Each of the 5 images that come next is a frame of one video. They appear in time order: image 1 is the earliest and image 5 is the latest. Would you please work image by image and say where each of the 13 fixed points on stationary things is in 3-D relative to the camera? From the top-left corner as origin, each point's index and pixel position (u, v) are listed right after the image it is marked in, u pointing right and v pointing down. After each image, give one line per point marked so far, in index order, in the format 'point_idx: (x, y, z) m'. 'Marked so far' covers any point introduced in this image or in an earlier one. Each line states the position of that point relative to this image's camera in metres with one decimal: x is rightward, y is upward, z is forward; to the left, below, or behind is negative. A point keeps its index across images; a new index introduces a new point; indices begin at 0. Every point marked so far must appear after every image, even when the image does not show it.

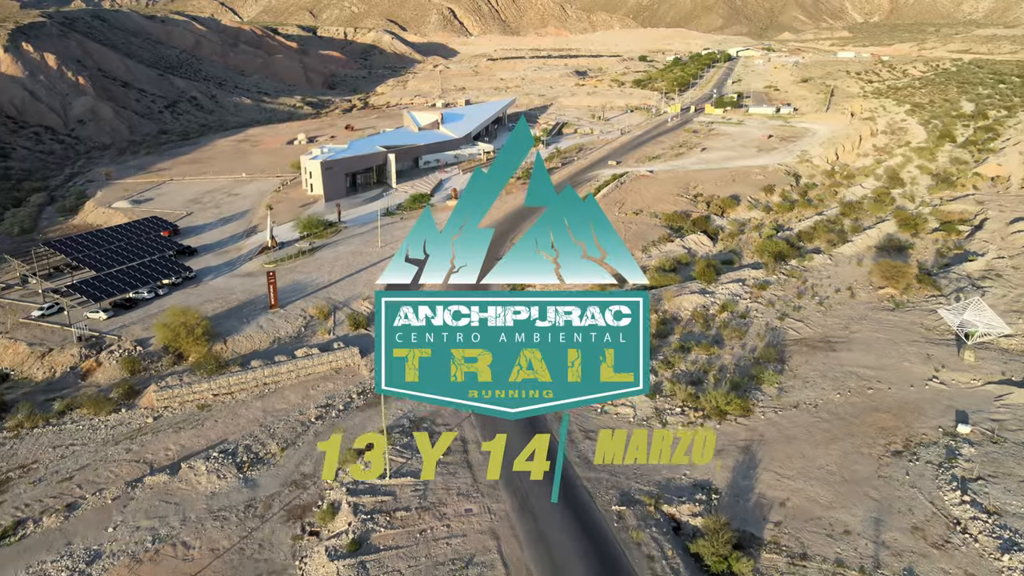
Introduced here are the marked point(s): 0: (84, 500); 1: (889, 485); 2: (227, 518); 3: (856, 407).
0: (-13.4, -6.6, +15.1) m
1: (+11.8, -6.2, +14.8) m
2: (-8.5, -6.9, +14.4) m
3: (+13.0, -4.5, +18.0) m
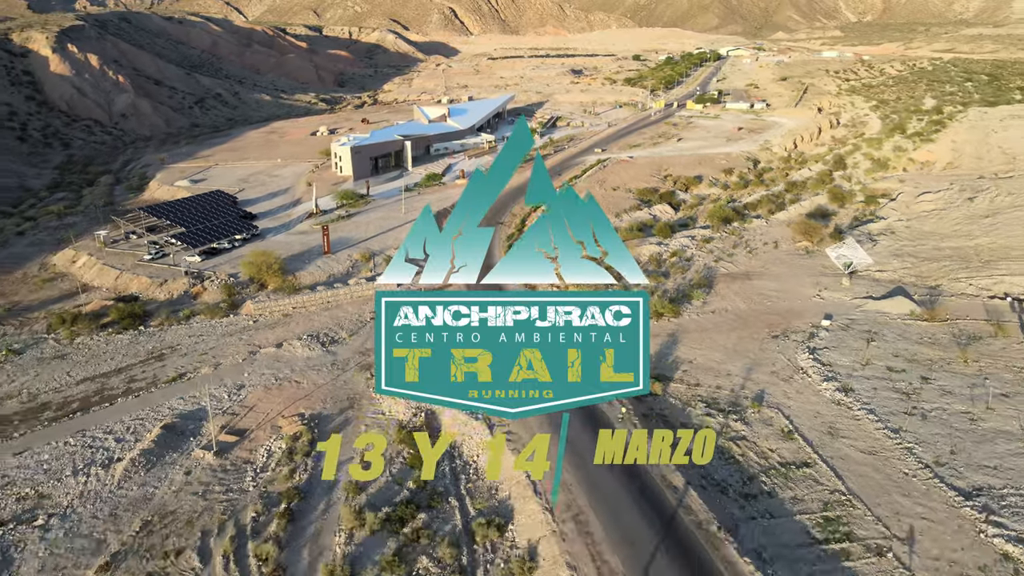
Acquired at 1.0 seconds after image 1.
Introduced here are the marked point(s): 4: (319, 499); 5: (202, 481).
0: (-13.5, -3.4, +22.4) m
1: (+11.7, -3.0, +22.1) m
2: (-8.6, -3.7, +21.7) m
3: (+12.9, -1.3, +25.3) m
4: (-6.5, -6.5, +16.0) m
5: (-10.6, -6.5, +16.5) m
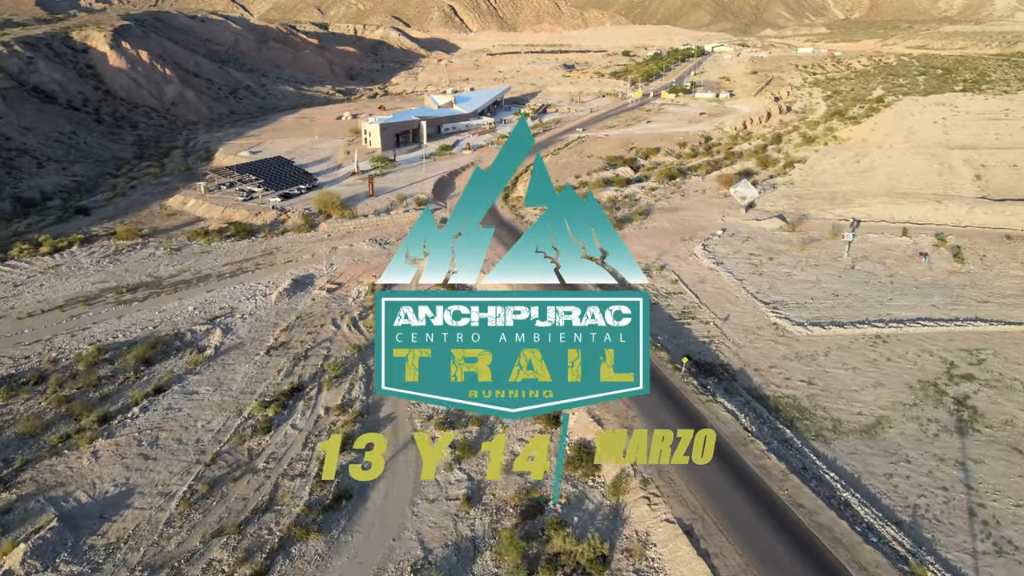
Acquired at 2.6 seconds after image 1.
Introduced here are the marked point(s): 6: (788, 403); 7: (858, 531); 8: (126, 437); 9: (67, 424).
0: (-13.9, +2.4, +33.9) m
1: (+11.4, +2.9, +33.6) m
2: (-9.0, +2.1, +33.2) m
3: (+12.5, +4.6, +36.9) m
4: (-6.8, -0.7, +27.5) m
5: (-11.0, -0.7, +28.0) m
6: (+11.4, -4.6, +19.9) m
7: (+10.5, -7.3, +14.6) m
8: (-15.1, -5.7, +18.7) m
9: (-17.9, -5.4, +19.4) m
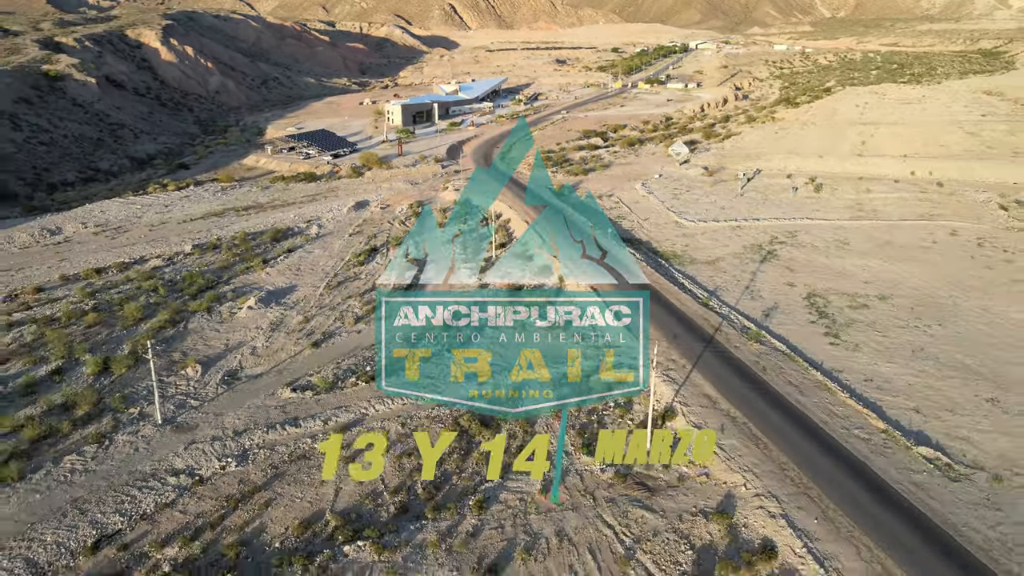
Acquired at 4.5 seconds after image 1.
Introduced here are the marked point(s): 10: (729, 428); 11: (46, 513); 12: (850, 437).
0: (-14.4, +9.6, +47.5) m
1: (+10.8, +10.2, +47.3) m
2: (-9.5, +9.4, +46.8) m
3: (+11.9, +11.9, +50.5) m
4: (-7.3, +6.5, +41.1) m
5: (-11.5, +6.5, +41.6) m
6: (+11.0, +2.6, +33.6) m
7: (+10.0, -0.1, +28.3) m
8: (-15.6, +1.5, +32.3) m
9: (-18.4, +1.7, +33.0) m
10: (+8.4, -5.4, +18.8) m
11: (-15.5, -7.4, +16.0) m
12: (+12.9, -5.7, +18.3) m
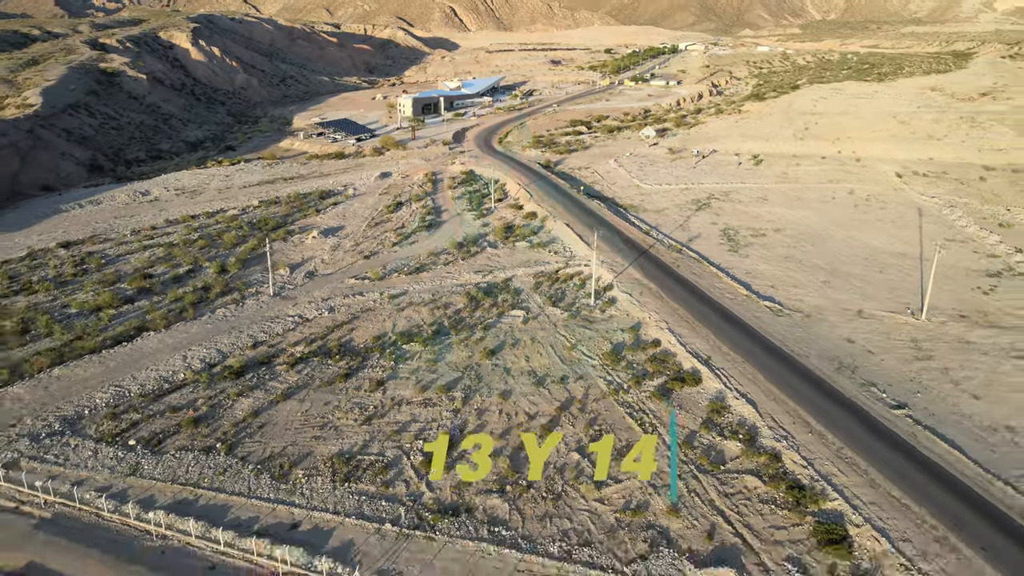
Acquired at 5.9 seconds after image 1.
0: (-14.9, +14.6, +57.5) m
1: (+10.3, +15.2, +57.4) m
2: (-10.0, +14.4, +56.8) m
3: (+11.4, +16.9, +60.6) m
4: (-7.8, +11.5, +51.1) m
5: (-12.0, +11.5, +51.7) m
6: (+10.5, +7.6, +43.7) m
7: (+9.6, +4.9, +38.4) m
8: (-16.0, +6.5, +42.3) m
9: (-18.8, +6.8, +43.0) m
10: (+8.0, -0.3, +28.8) m
11: (-15.9, -2.4, +26.0) m
12: (+12.5, -0.6, +28.4) m
